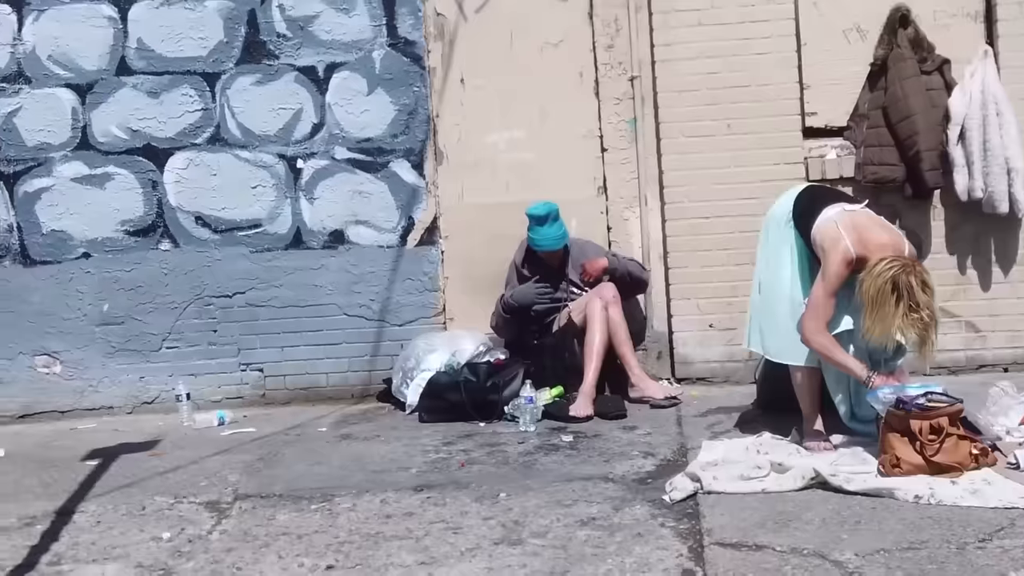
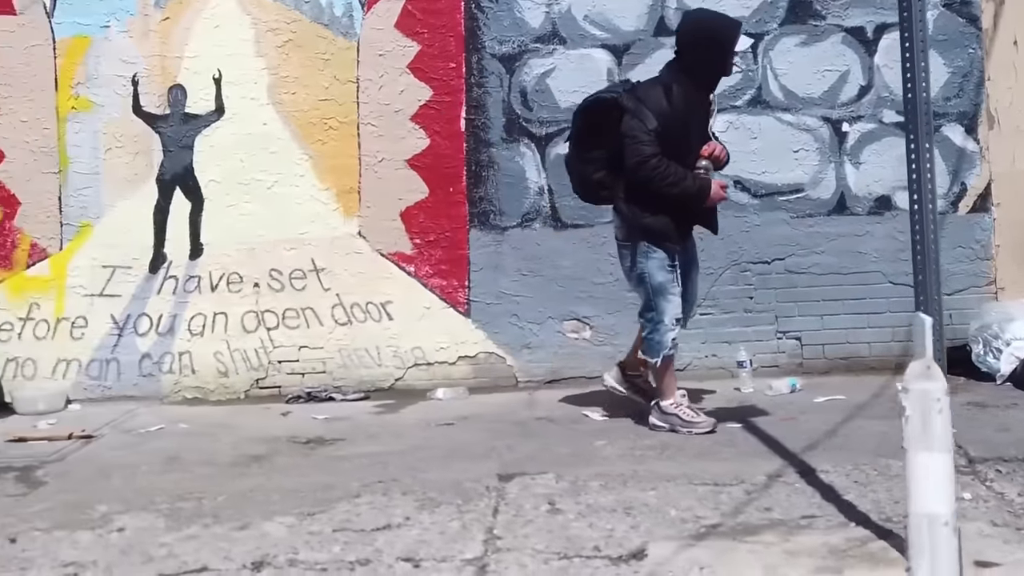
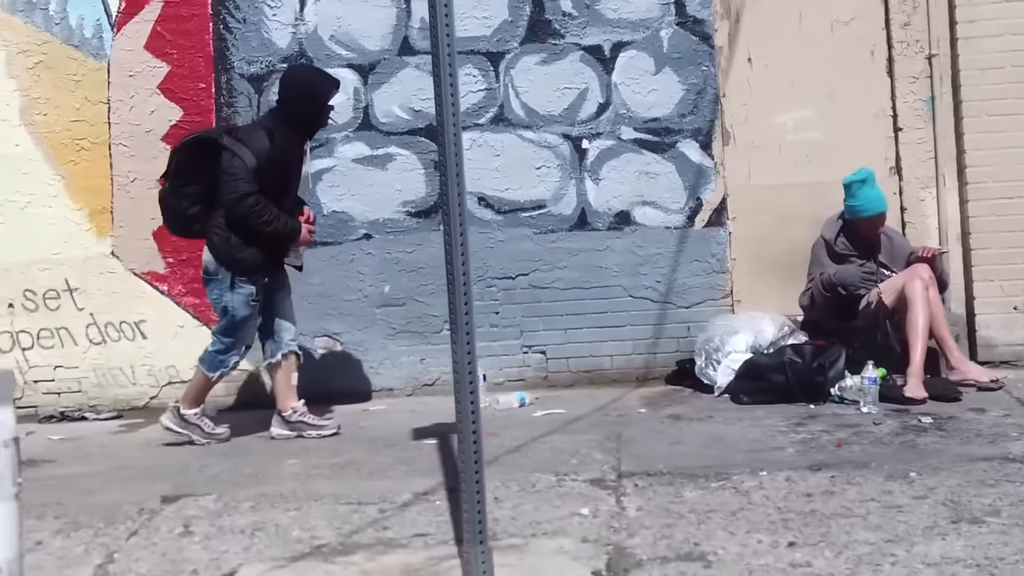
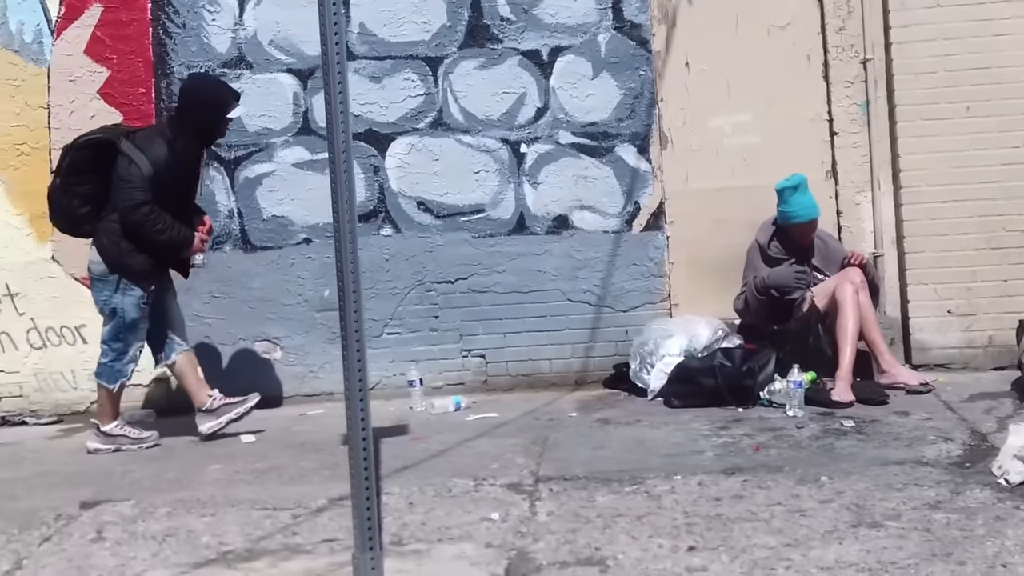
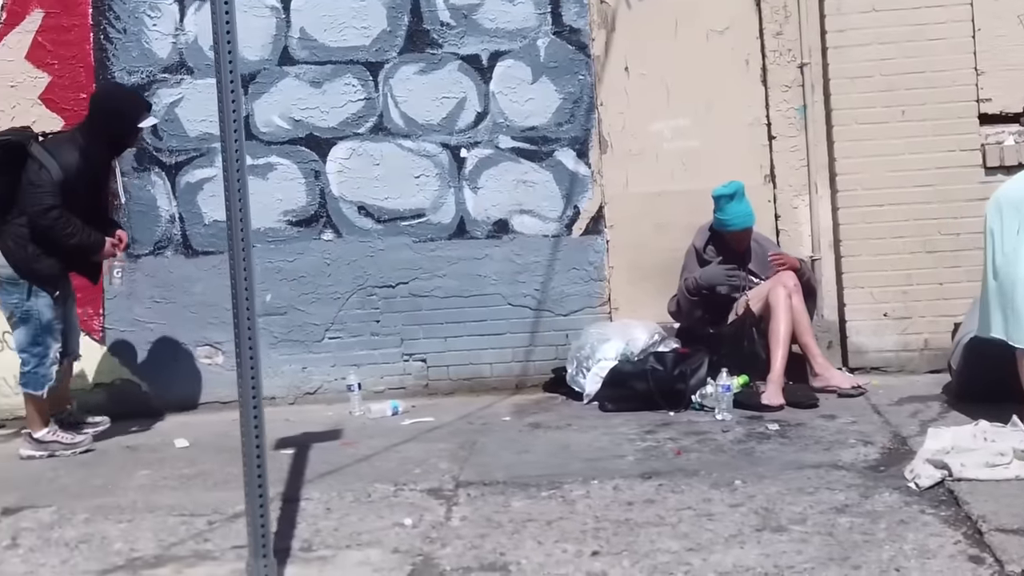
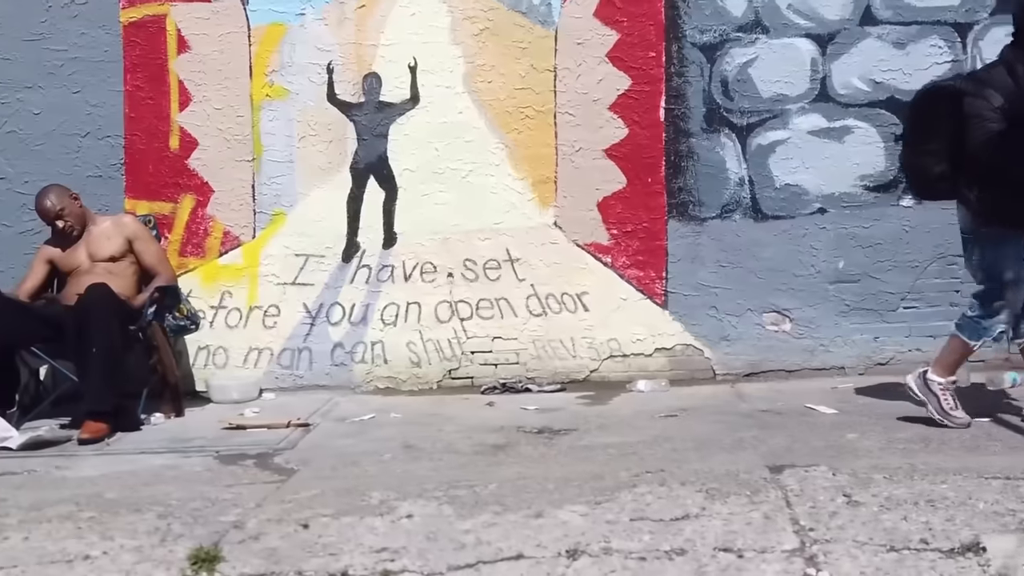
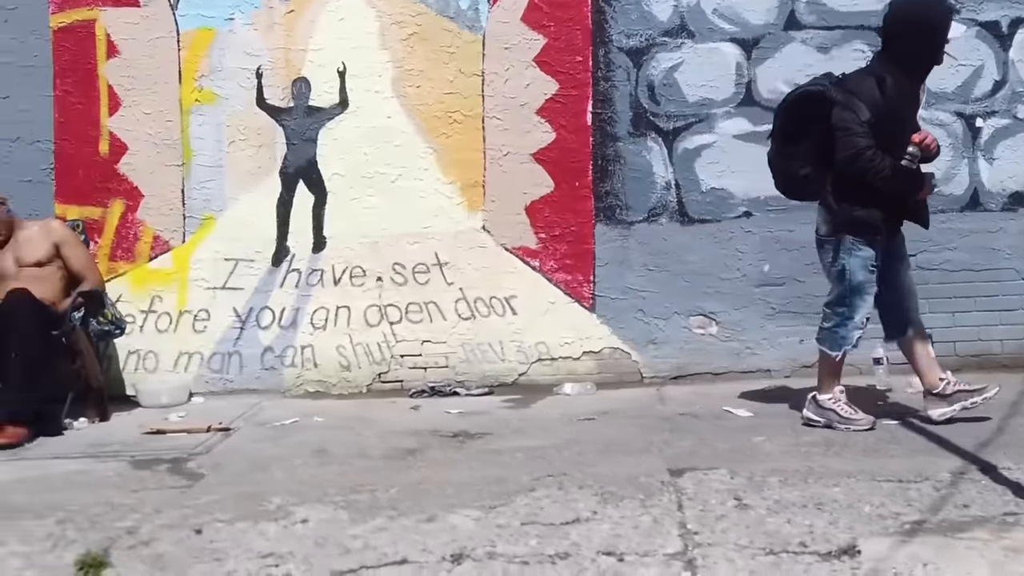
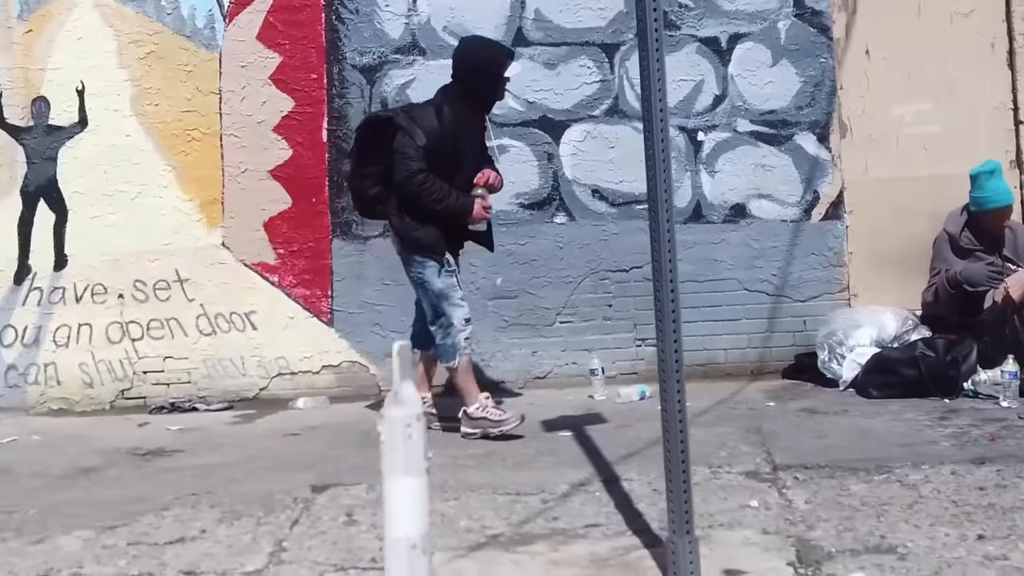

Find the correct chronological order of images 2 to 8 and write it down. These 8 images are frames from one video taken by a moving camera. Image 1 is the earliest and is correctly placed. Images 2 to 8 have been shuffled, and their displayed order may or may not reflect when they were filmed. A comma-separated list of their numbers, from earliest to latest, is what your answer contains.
5, 4, 3, 8, 2, 7, 6
